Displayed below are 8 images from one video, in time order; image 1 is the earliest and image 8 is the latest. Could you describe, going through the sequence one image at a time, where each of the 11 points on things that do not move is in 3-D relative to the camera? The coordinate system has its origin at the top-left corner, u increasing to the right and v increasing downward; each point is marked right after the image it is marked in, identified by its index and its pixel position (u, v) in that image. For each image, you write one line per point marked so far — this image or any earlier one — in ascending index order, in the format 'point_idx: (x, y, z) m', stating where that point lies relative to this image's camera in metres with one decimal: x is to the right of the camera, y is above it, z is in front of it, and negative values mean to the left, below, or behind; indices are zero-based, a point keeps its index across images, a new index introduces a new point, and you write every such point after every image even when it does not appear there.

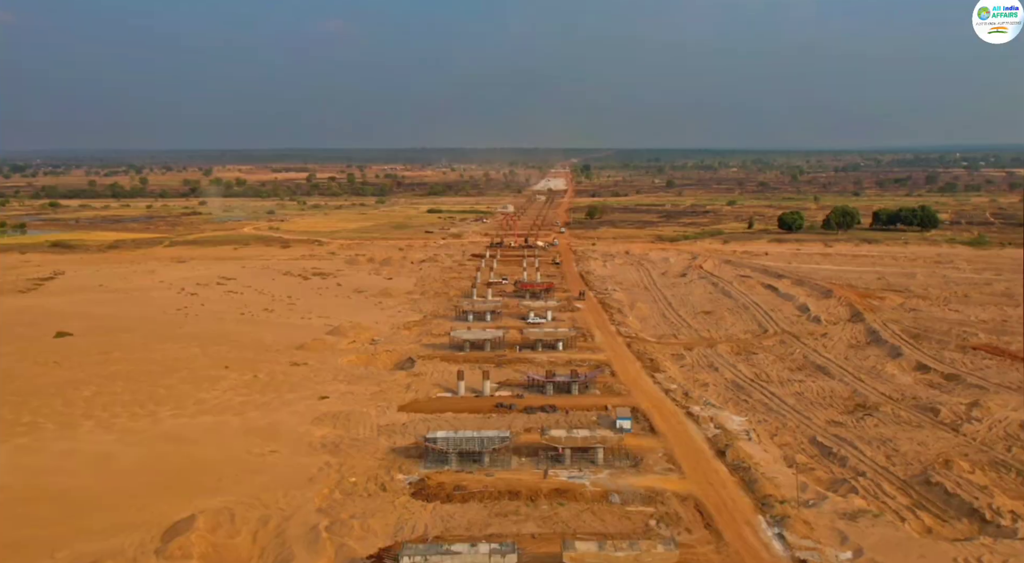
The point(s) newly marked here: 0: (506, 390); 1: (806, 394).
0: (-0.1, -2.3, +17.4) m
1: (+6.7, -2.6, +18.6) m
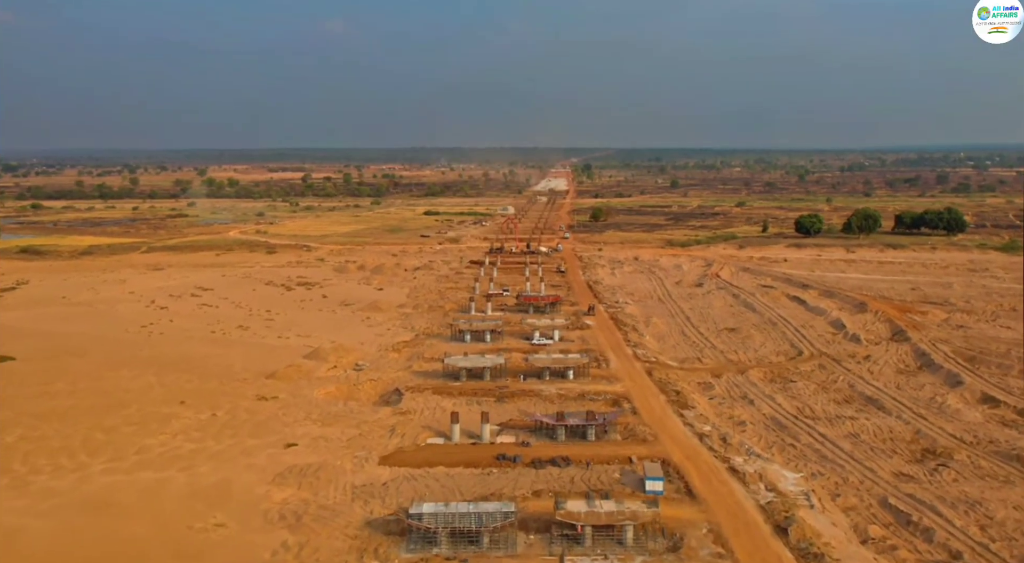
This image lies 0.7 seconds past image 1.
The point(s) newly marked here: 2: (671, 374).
0: (-0.1, -2.7, +14.6) m
1: (+6.8, -3.0, +15.8) m
2: (+3.7, -2.2, +19.2) m
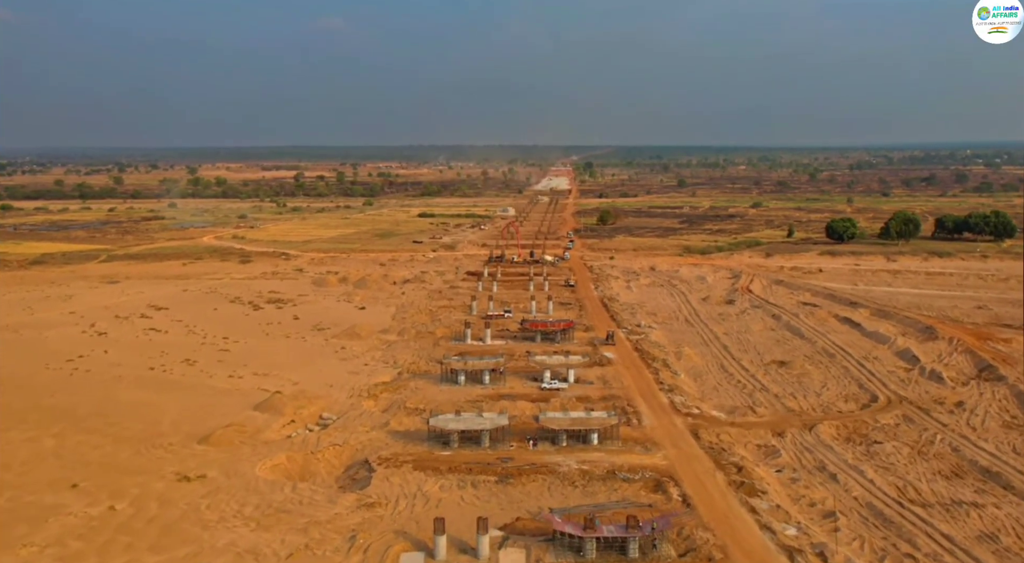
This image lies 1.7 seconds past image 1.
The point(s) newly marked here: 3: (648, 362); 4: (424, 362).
0: (0.0, -3.4, +10.3) m
1: (+6.9, -3.6, +11.5) m
2: (+3.8, -2.8, +14.9) m
3: (+3.3, -1.9, +19.8) m
4: (-2.1, -2.0, +20.0) m
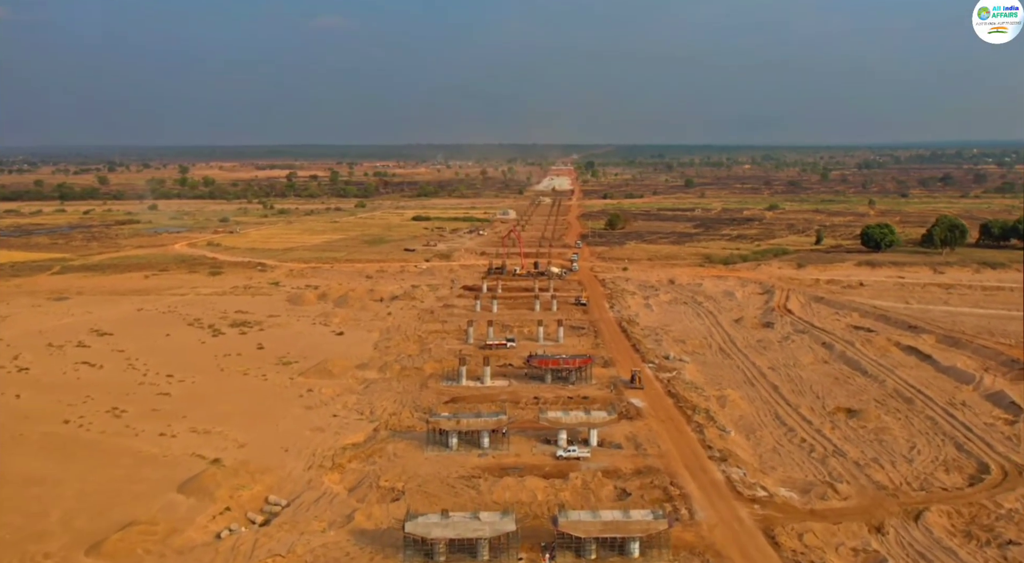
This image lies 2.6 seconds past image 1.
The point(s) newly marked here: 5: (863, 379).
0: (+0.2, -4.0, +6.4) m
1: (+7.0, -4.2, +7.5) m
2: (+3.9, -3.4, +10.9) m
3: (+3.4, -2.5, +15.9) m
4: (-2.0, -2.6, +16.0) m
5: (+8.2, -2.3, +19.2) m
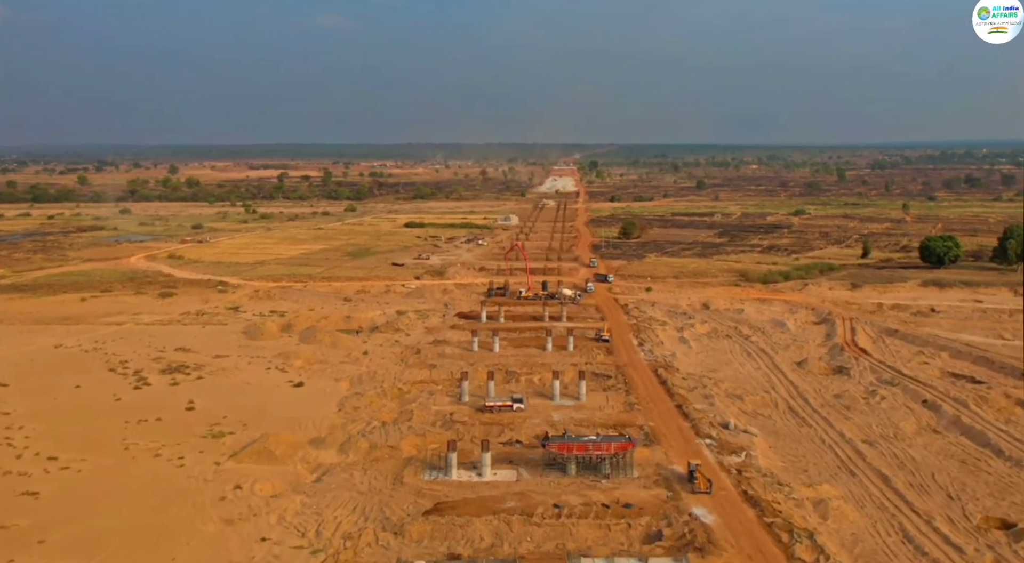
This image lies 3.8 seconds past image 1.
0: (+0.3, -4.8, +1.2) m
1: (+7.1, -5.1, +2.4) m
2: (+4.1, -4.2, +5.8) m
3: (+3.5, -3.4, +10.7) m
4: (-1.9, -3.4, +10.9) m
5: (+8.3, -3.1, +14.1) m
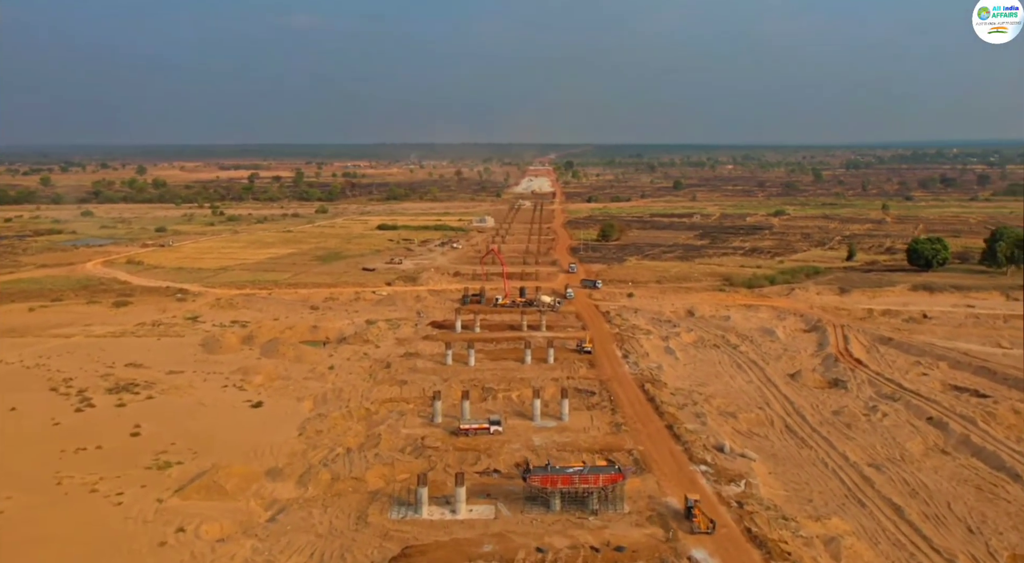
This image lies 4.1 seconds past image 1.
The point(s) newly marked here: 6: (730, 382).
0: (+0.3, -5.0, -0.1) m
1: (+7.1, -5.2, +1.3) m
2: (+4.0, -4.4, +4.6) m
3: (+3.3, -3.6, +9.5) m
4: (-2.1, -3.6, +9.5) m
5: (+8.0, -3.3, +13.0) m
6: (+5.0, -2.3, +18.8) m
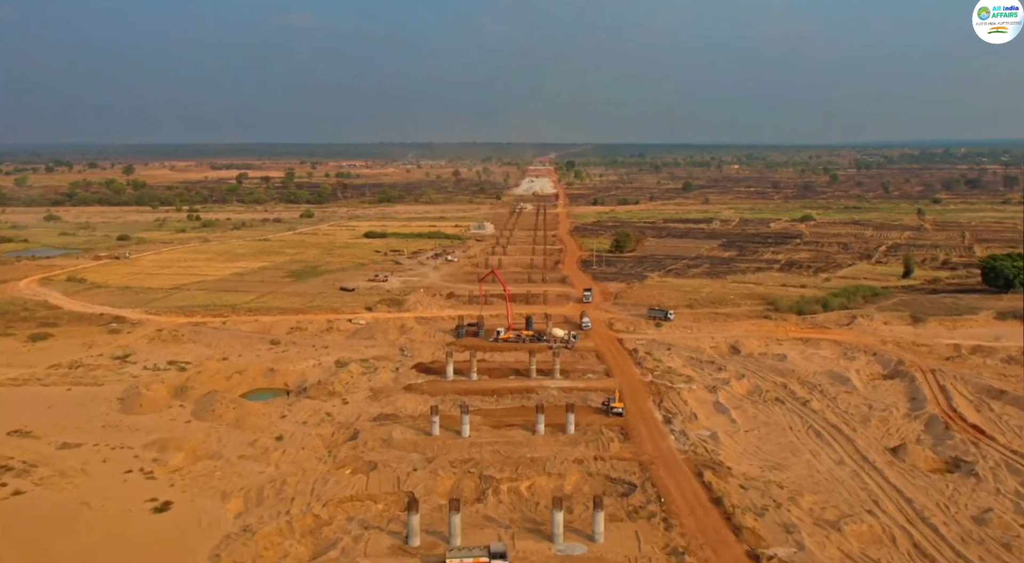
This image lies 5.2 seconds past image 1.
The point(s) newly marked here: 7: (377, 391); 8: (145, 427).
0: (+0.5, -5.8, -4.9) m
1: (+7.3, -6.0, -3.5) m
2: (+4.1, -5.2, -0.2) m
3: (+3.4, -4.3, +4.7) m
4: (-2.0, -4.4, +4.6) m
5: (+8.1, -4.0, +8.1) m
6: (+5.1, -3.1, +14.0) m
7: (-2.9, -2.4, +17.8) m
8: (-7.0, -2.8, +15.7) m
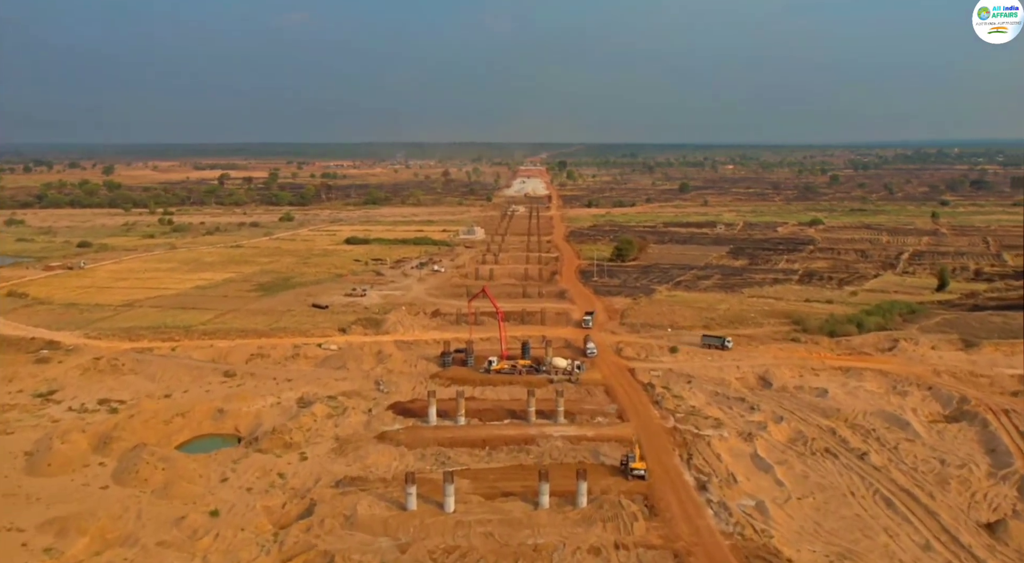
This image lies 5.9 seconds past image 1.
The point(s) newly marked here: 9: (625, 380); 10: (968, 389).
0: (+0.7, -6.3, -8.0) m
1: (+7.5, -6.5, -6.5) m
2: (+4.2, -5.7, -3.2) m
3: (+3.5, -4.8, +1.7) m
4: (-1.9, -4.9, +1.6) m
5: (+8.2, -4.5, +5.2) m
6: (+5.1, -3.5, +10.9) m
7: (-3.0, -2.8, +14.7) m
8: (-7.1, -3.2, +12.5) m
9: (+2.5, -2.1, +18.0) m
10: (+9.8, -2.3, +17.6) m
